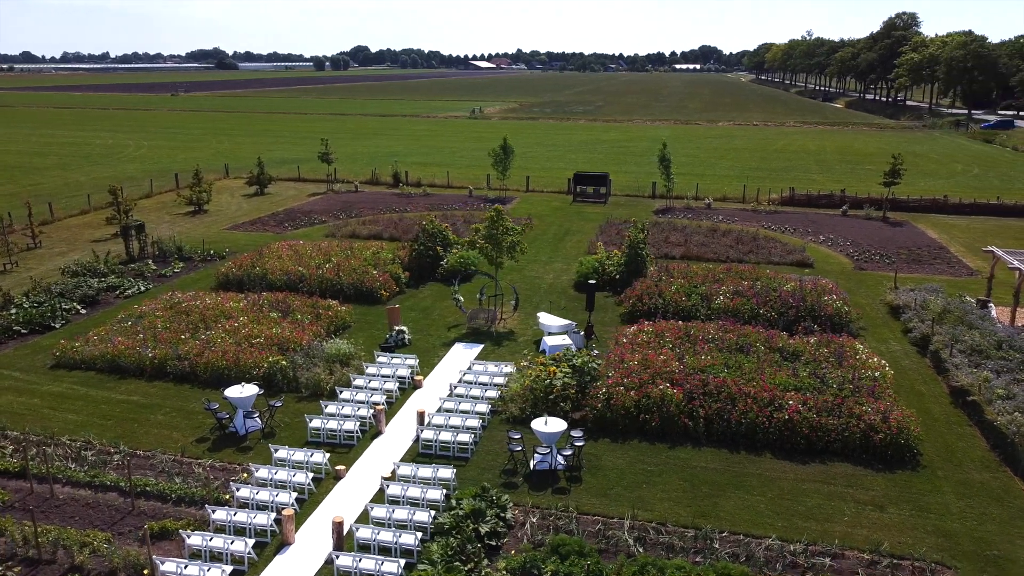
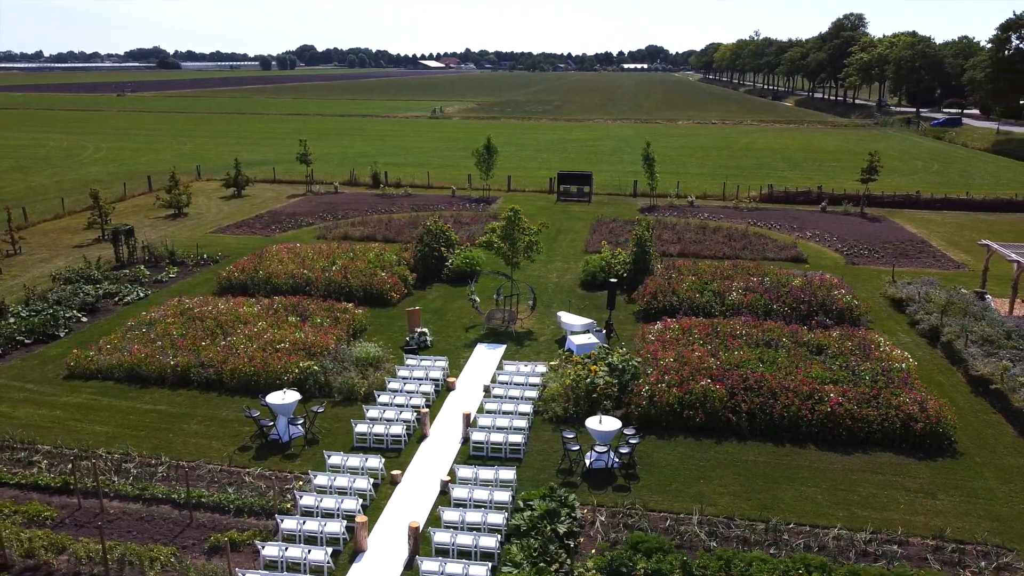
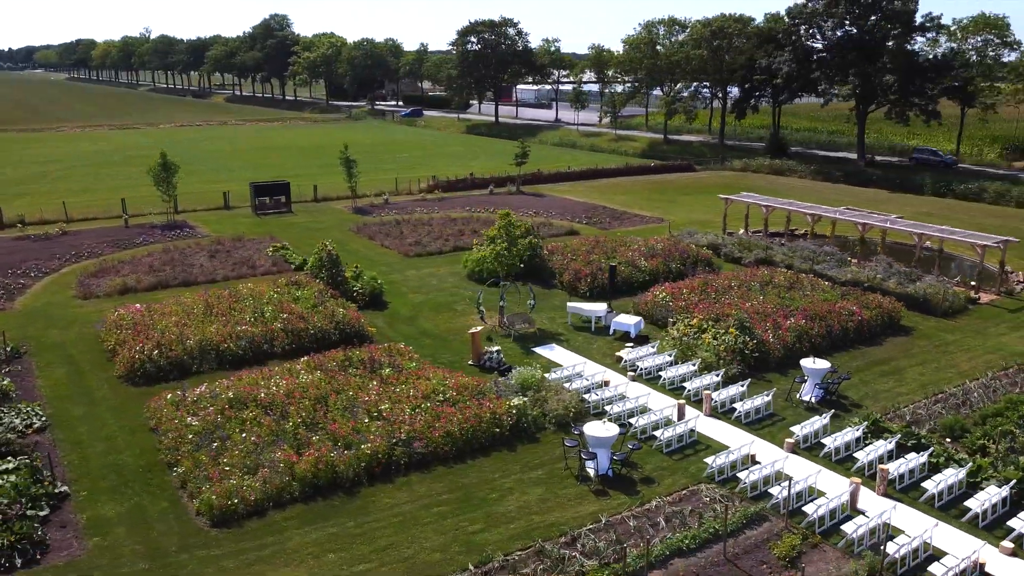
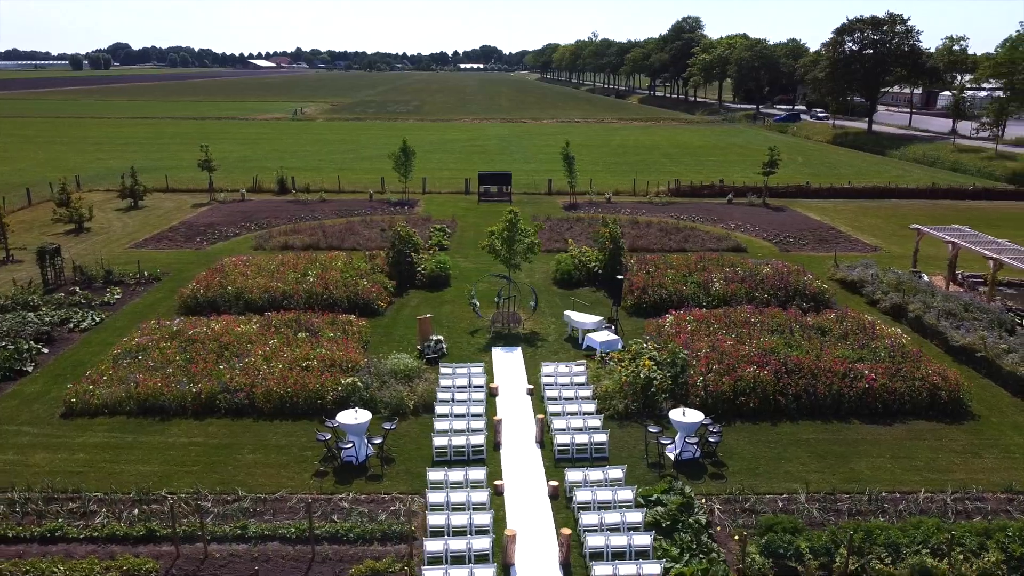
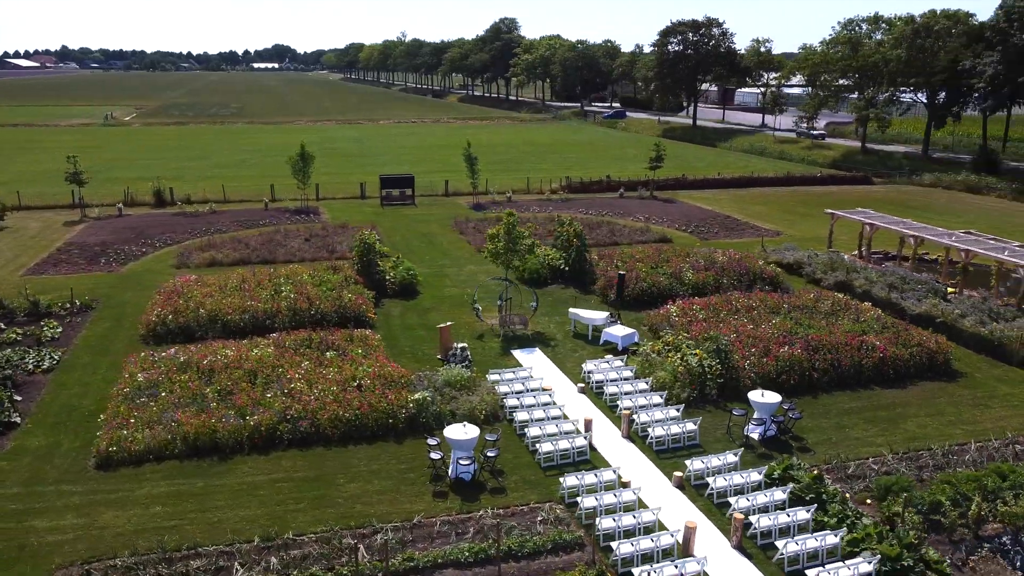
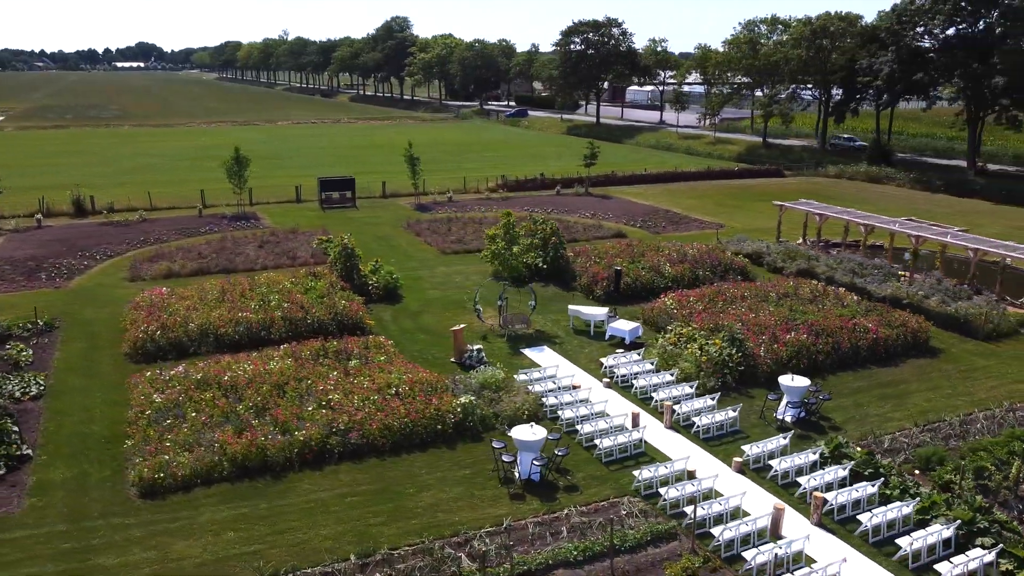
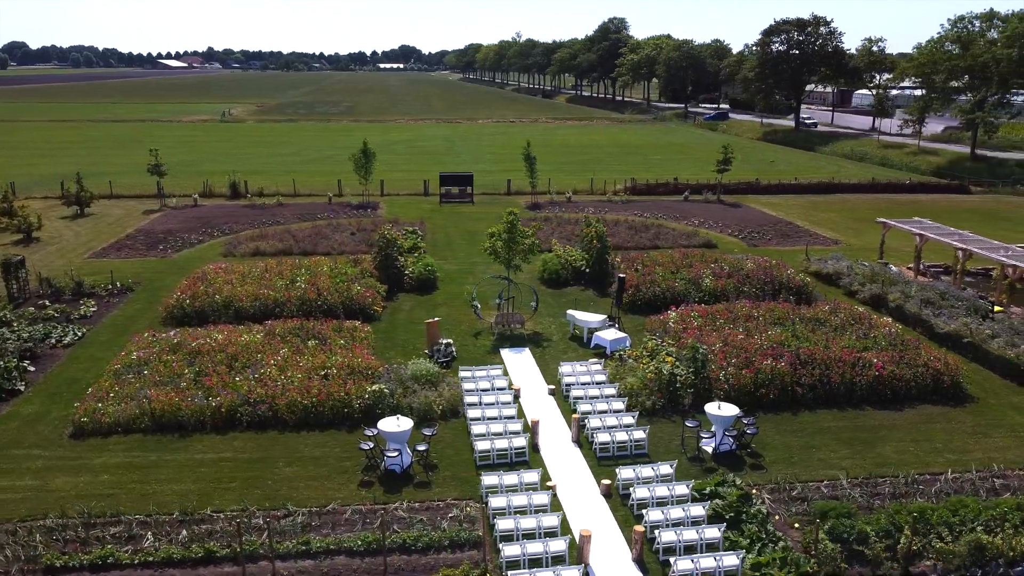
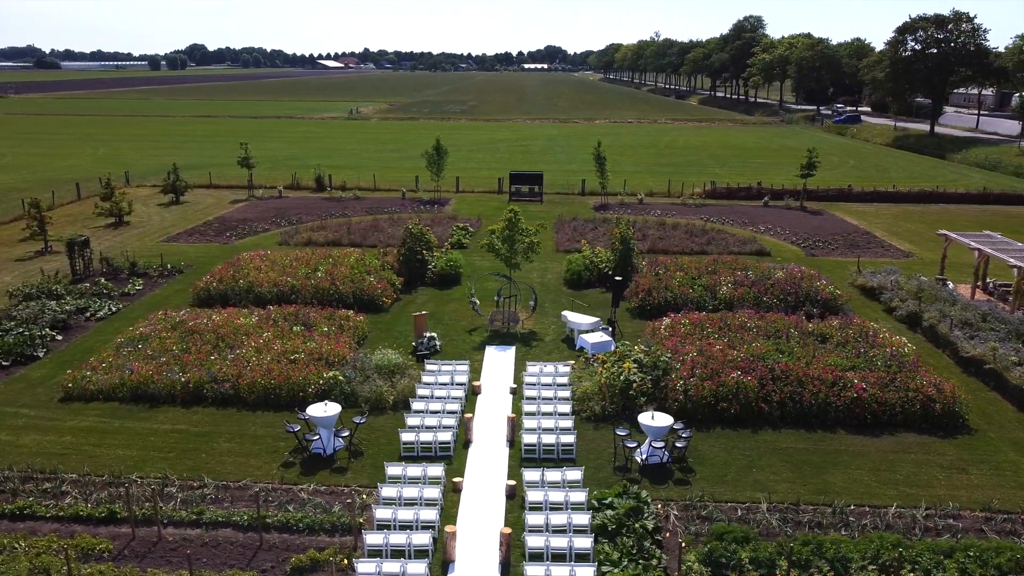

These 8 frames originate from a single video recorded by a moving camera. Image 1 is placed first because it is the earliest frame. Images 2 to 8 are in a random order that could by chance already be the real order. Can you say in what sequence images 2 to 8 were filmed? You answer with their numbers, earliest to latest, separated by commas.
2, 8, 4, 7, 5, 6, 3
